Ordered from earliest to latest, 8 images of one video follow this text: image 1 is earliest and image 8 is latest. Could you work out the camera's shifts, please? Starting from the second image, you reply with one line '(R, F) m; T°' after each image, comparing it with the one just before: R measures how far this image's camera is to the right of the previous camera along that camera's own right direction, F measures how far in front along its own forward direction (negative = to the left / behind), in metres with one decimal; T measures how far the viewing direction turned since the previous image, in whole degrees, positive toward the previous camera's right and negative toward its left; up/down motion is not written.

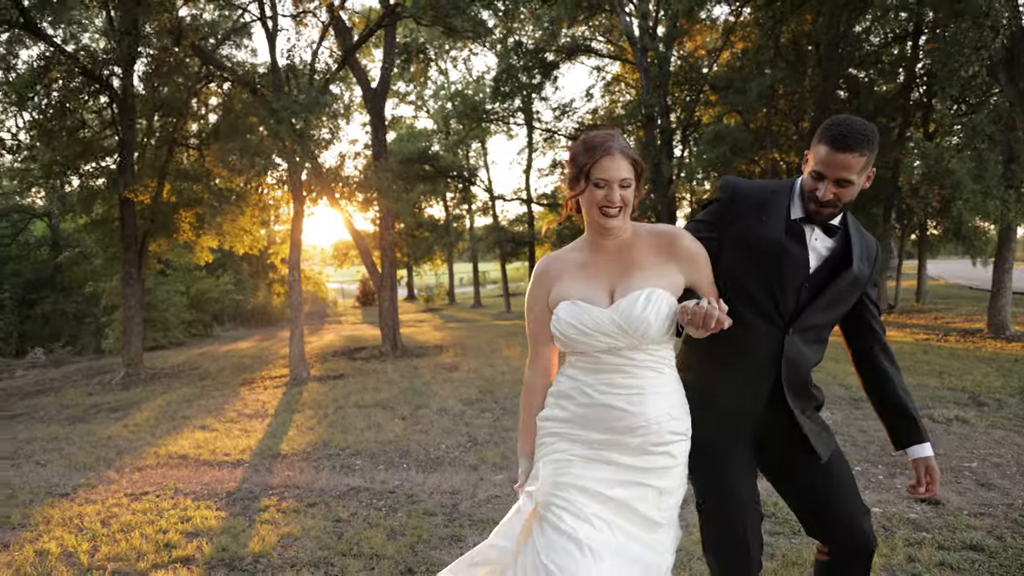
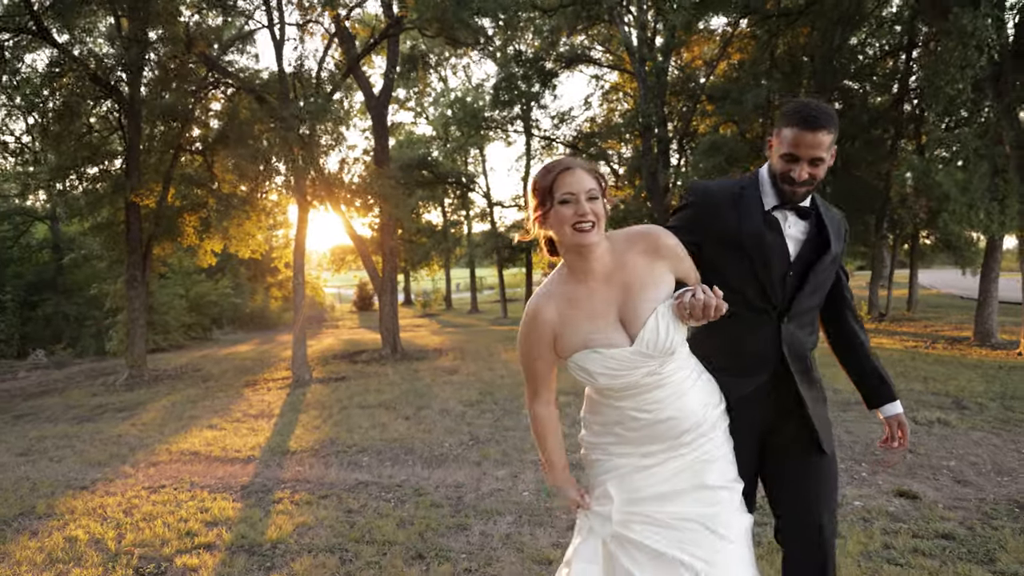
(-0.1, -0.3) m; 0°
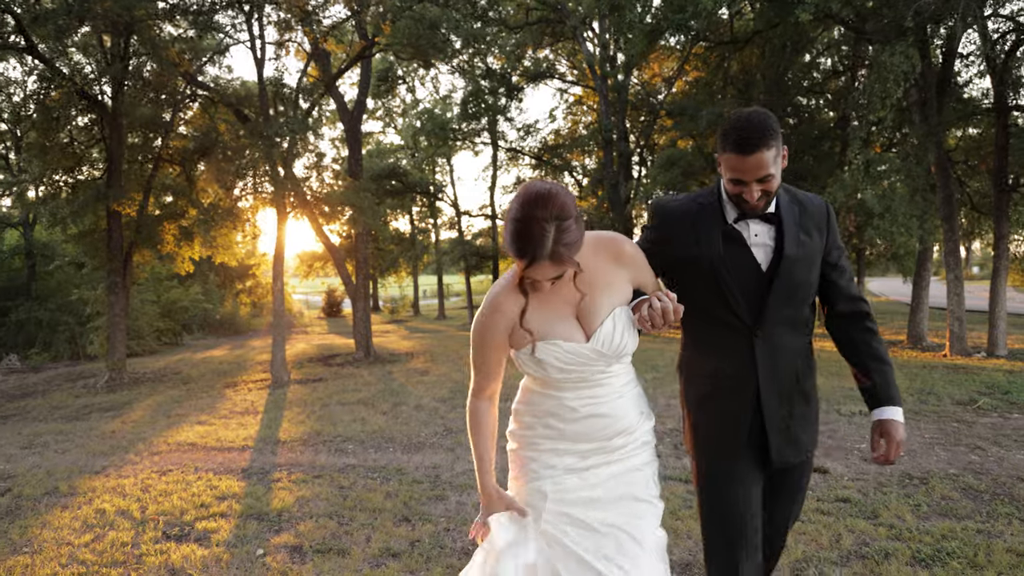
(0.0, -0.9) m; +3°
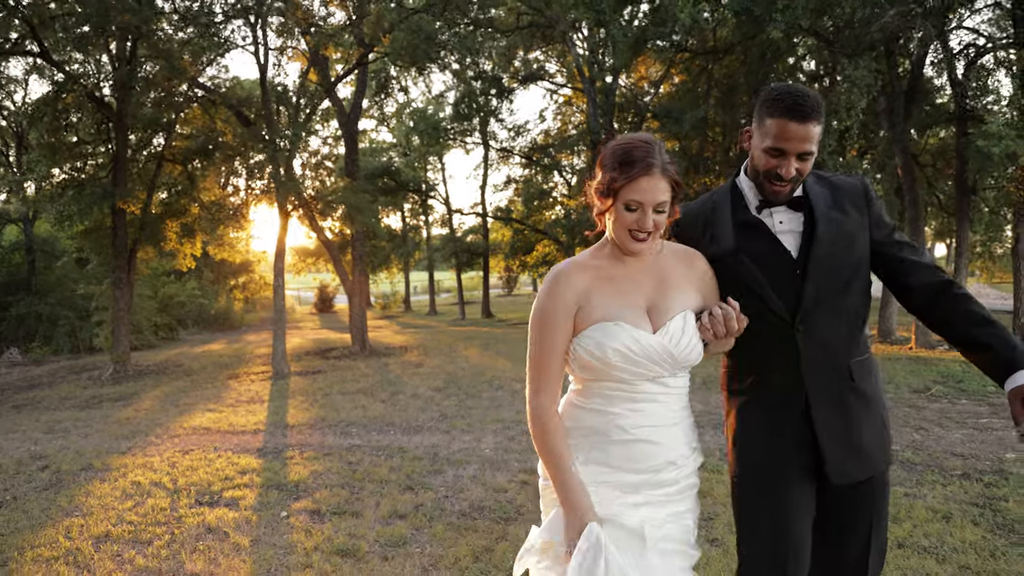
(0.0, -0.7) m; +1°
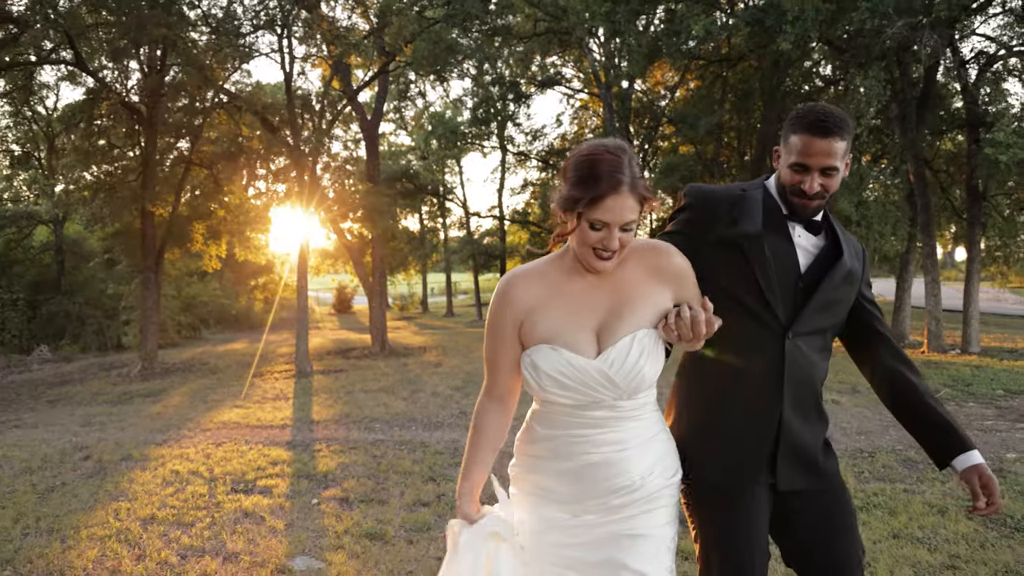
(0.0, -0.3) m; -1°
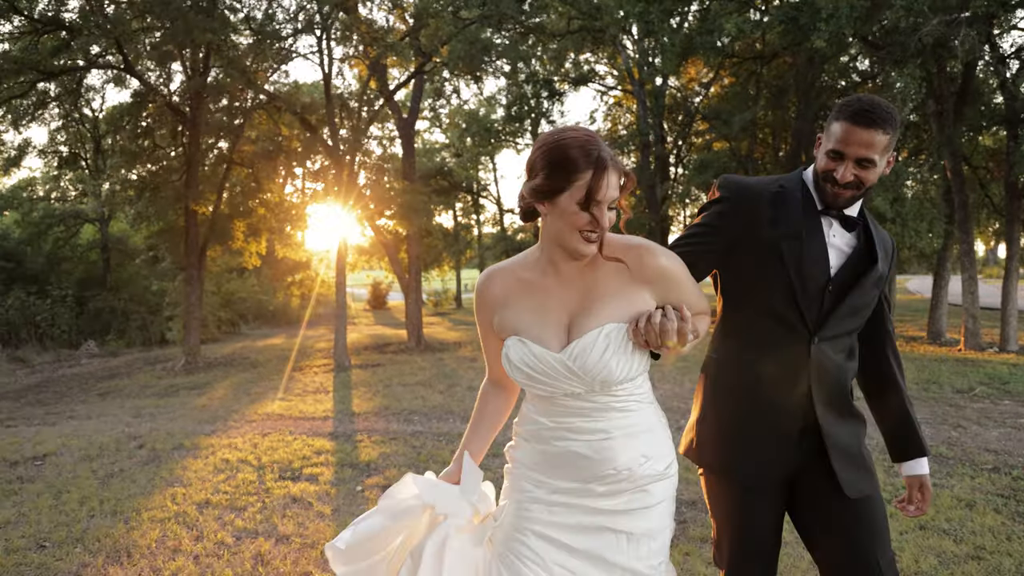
(-0.1, -0.1) m; -3°
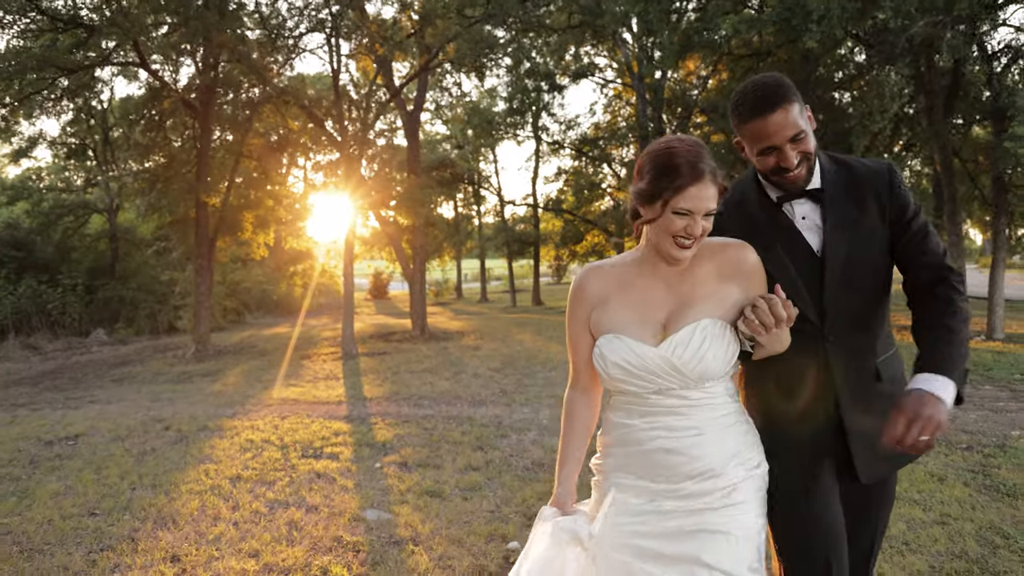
(-0.1, -0.4) m; 0°
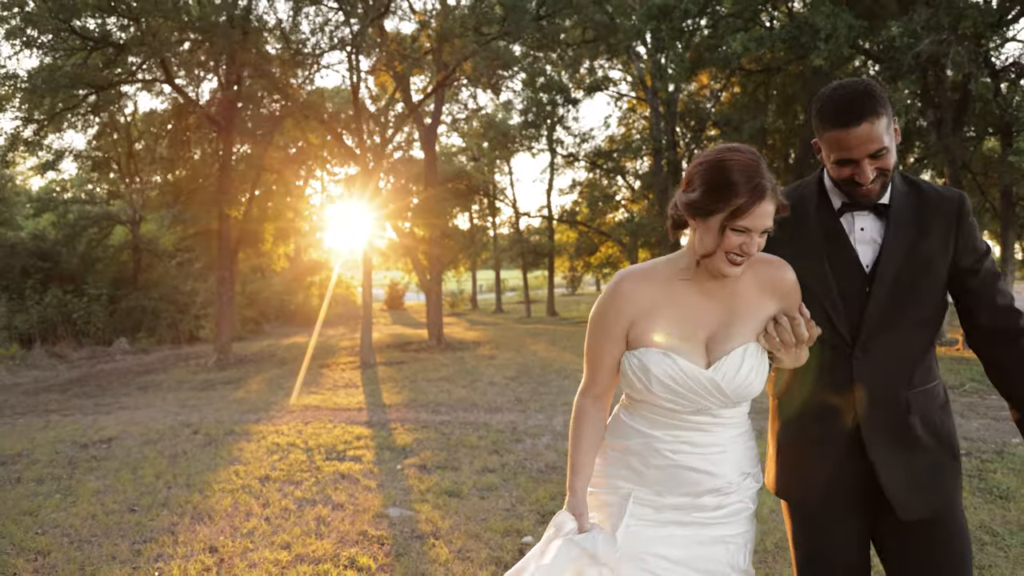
(0.0, -0.3) m; -1°
